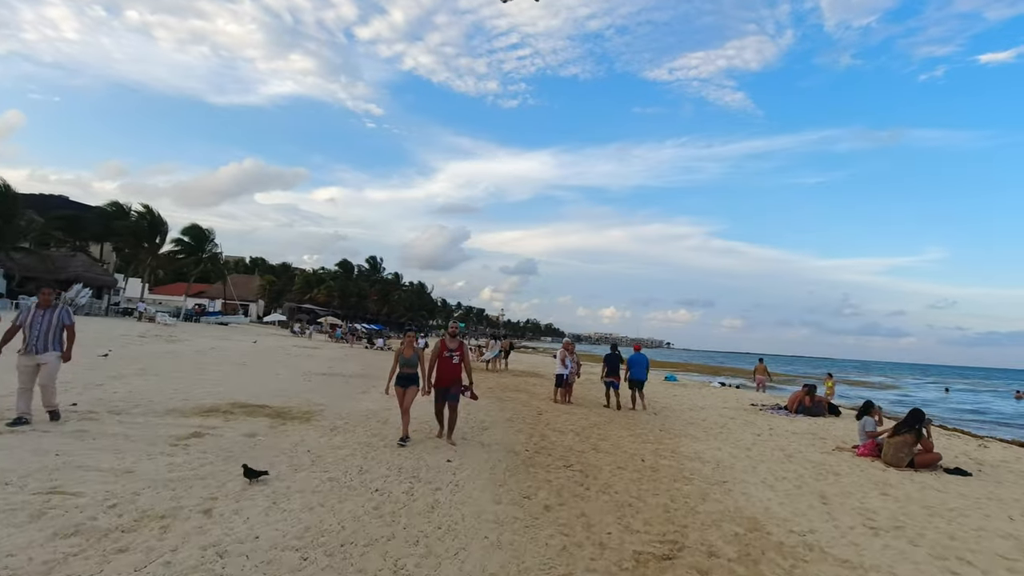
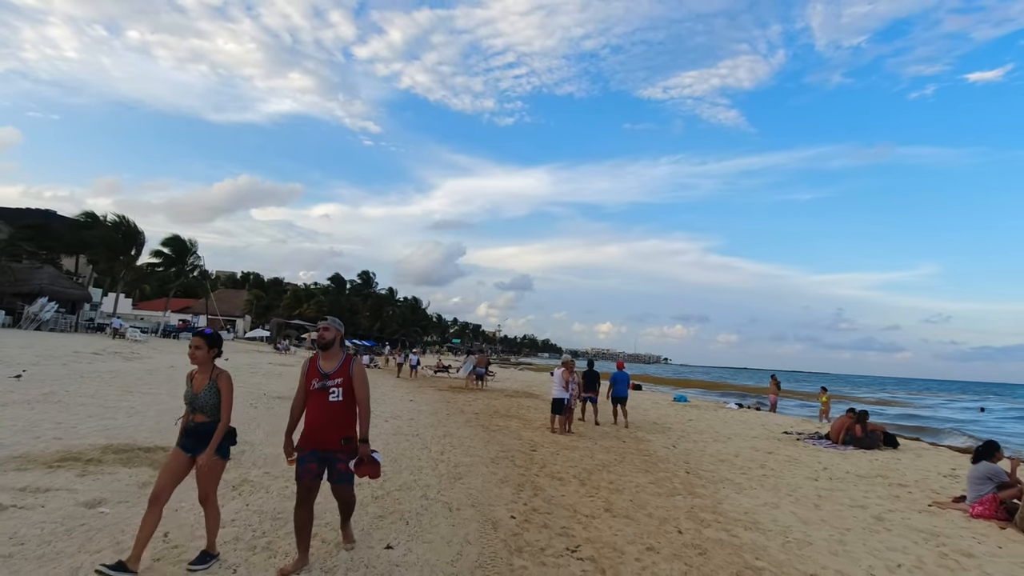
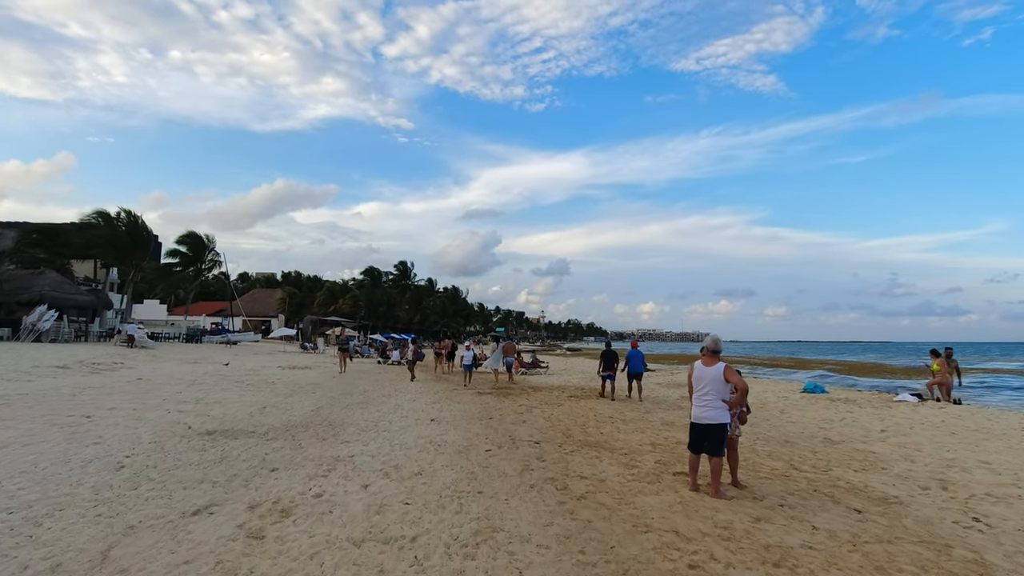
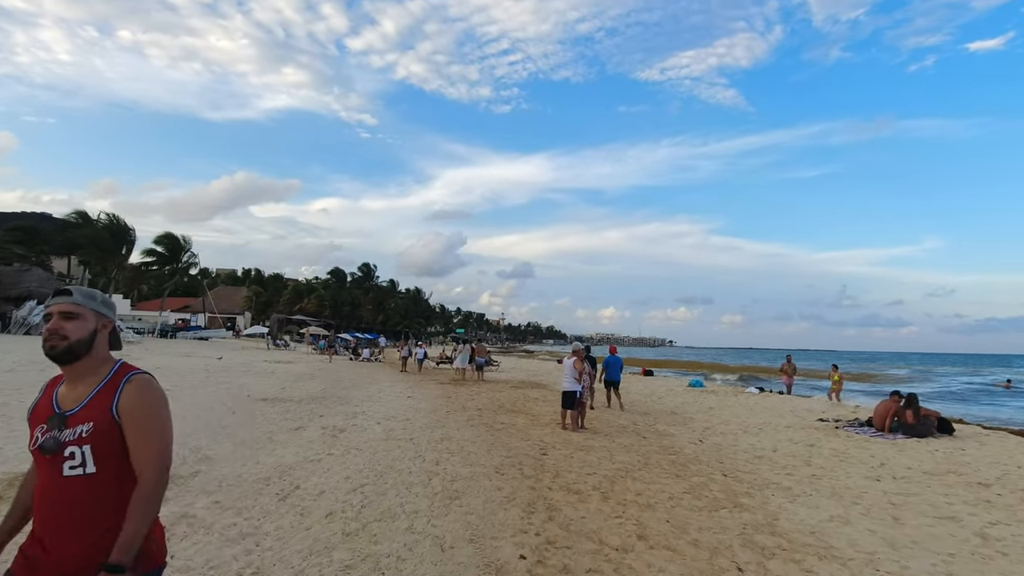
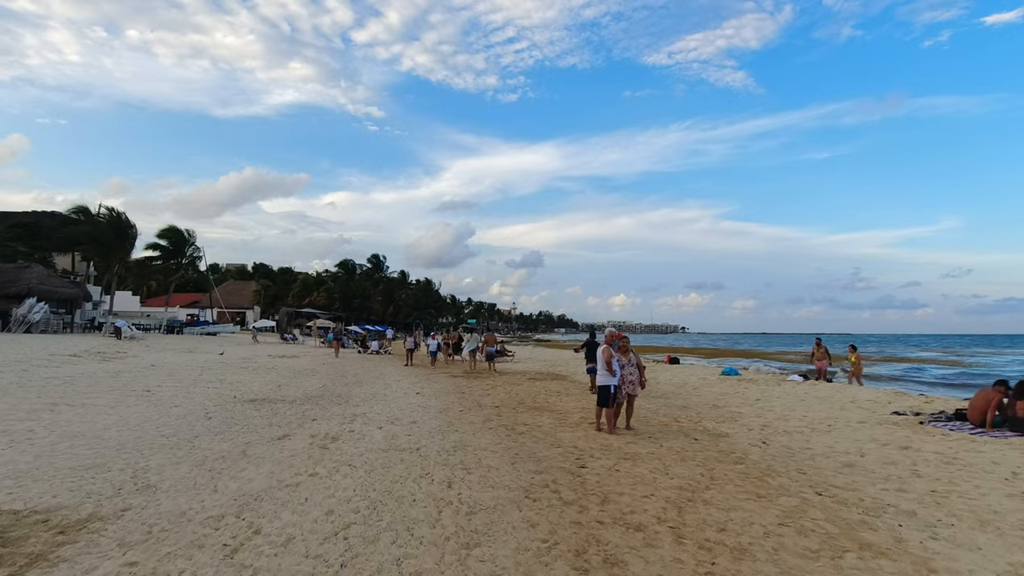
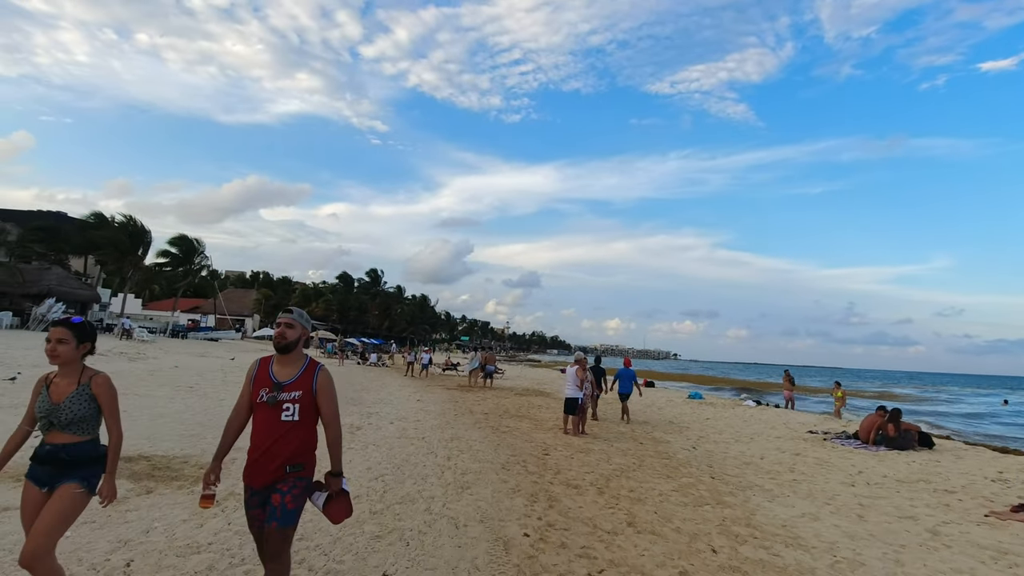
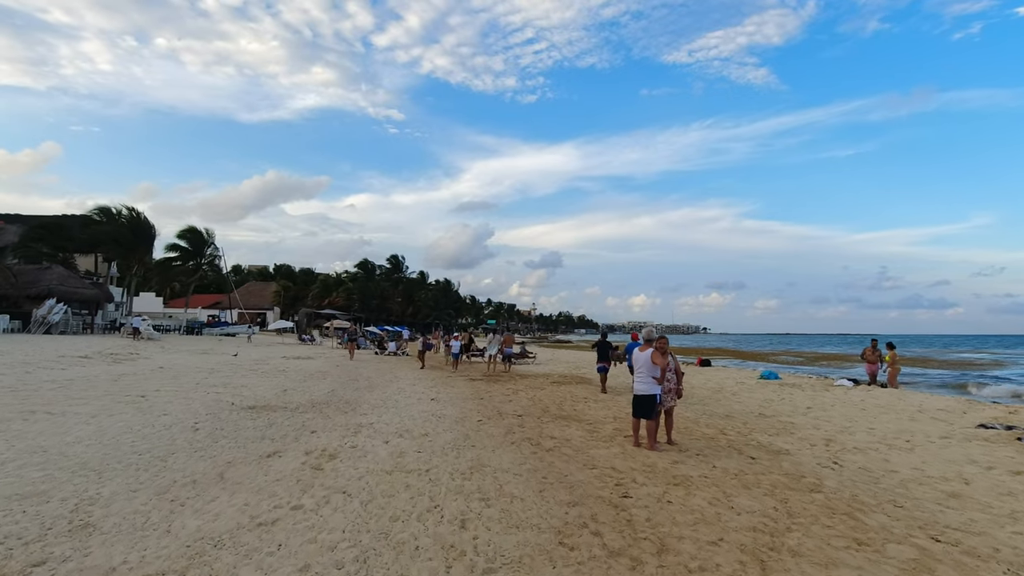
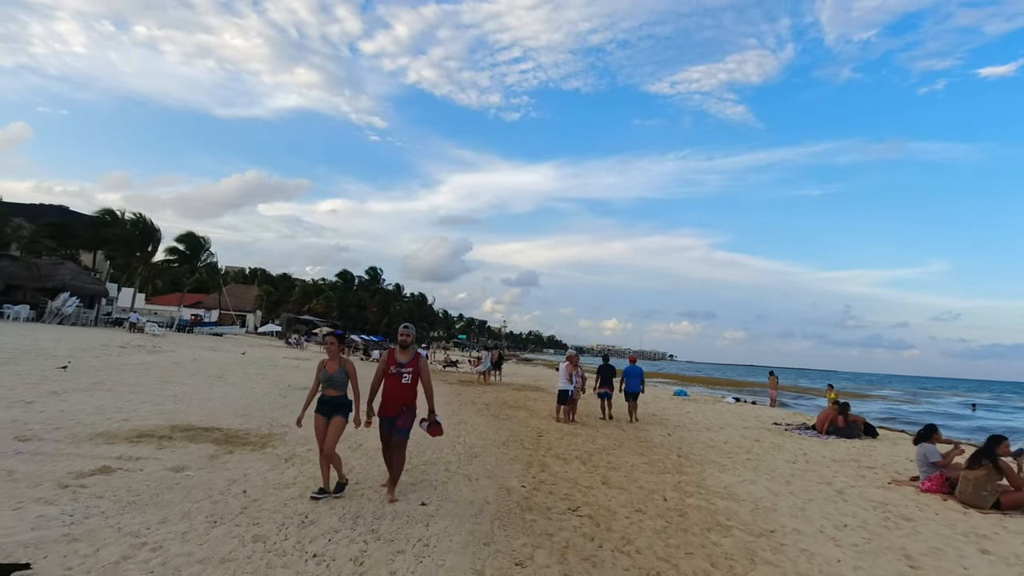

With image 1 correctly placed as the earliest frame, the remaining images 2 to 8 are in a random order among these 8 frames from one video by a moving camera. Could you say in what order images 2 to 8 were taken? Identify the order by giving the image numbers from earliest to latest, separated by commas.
8, 2, 6, 4, 5, 7, 3
